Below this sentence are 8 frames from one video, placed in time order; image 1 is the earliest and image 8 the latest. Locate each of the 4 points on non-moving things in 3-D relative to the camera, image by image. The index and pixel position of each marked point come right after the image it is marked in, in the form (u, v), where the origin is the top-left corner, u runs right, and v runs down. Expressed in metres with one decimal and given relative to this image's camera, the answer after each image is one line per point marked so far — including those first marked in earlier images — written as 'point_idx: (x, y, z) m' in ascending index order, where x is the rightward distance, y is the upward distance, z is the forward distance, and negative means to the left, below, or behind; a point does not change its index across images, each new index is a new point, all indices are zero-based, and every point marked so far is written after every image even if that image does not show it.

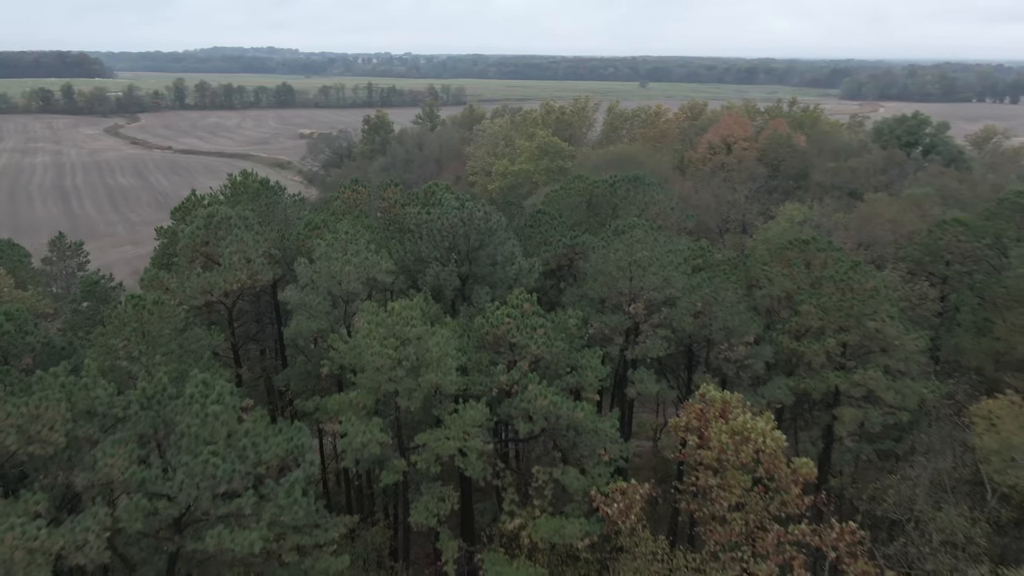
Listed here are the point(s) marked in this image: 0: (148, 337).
0: (-7.4, -1.0, +15.7) m
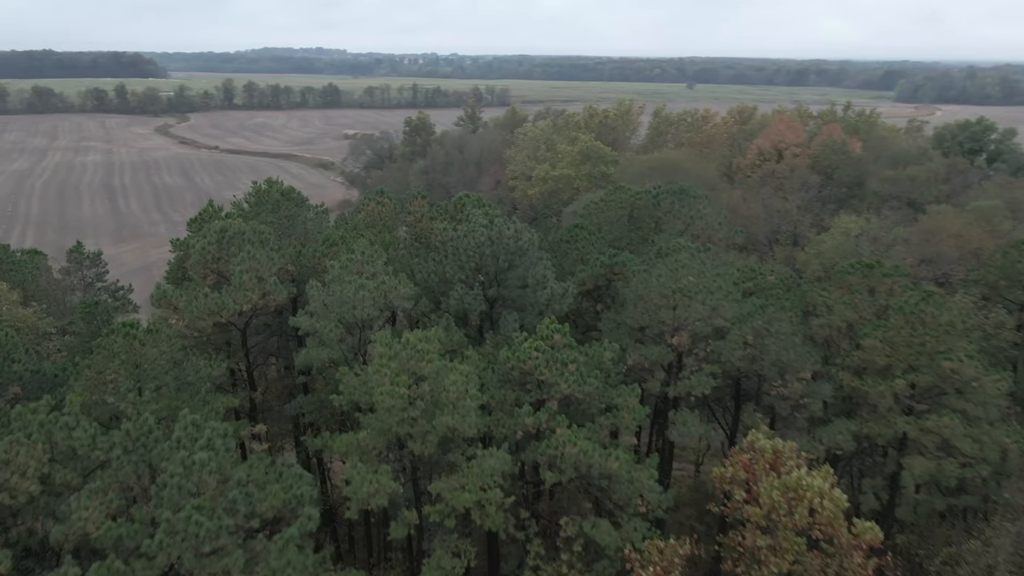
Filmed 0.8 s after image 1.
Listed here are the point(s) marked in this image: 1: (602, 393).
0: (-6.9, -1.5, +14.4) m
1: (+1.9, -2.2, +16.7) m
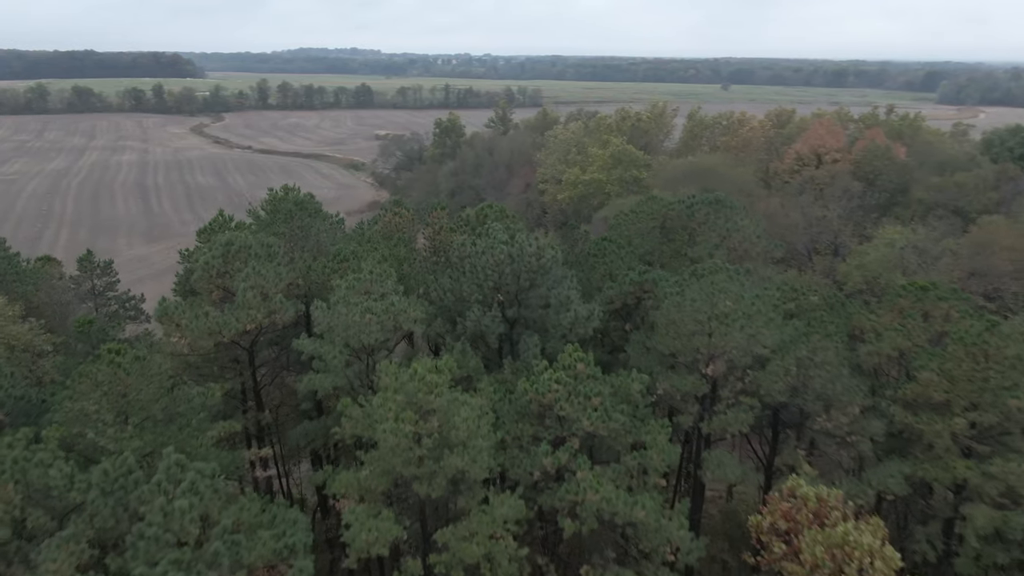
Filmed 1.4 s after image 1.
0: (-6.6, -1.9, +13.3) m
1: (+2.3, -2.8, +15.2) m
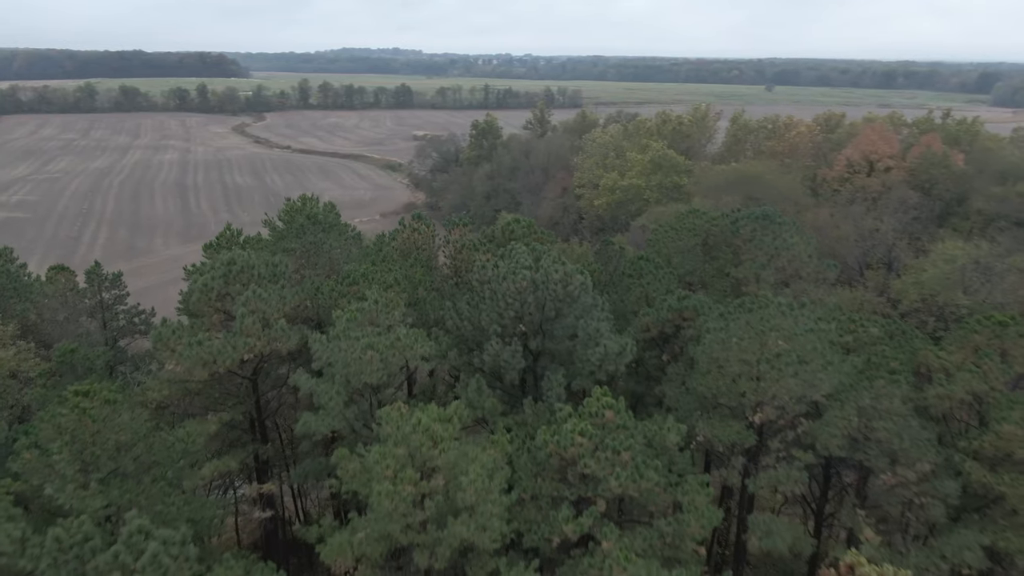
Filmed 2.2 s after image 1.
0: (-6.4, -2.4, +11.8) m
1: (+2.6, -3.4, +13.3) m
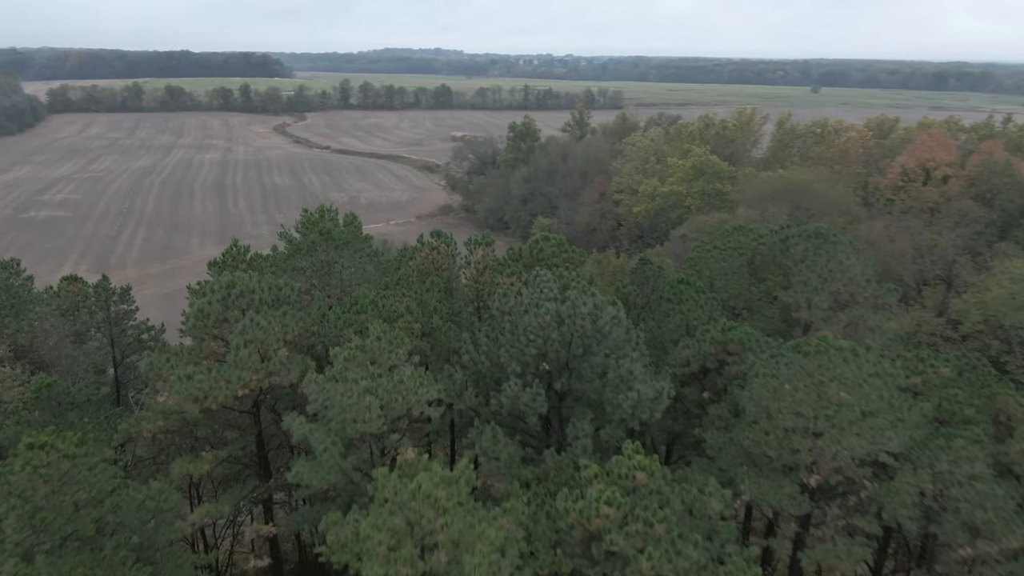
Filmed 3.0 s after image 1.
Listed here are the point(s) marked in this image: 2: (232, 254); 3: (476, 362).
0: (-6.2, -3.0, +10.4) m
1: (+2.8, -4.1, +11.4) m
2: (-6.9, +0.9, +19.3) m
3: (-0.7, -1.5, +15.5) m
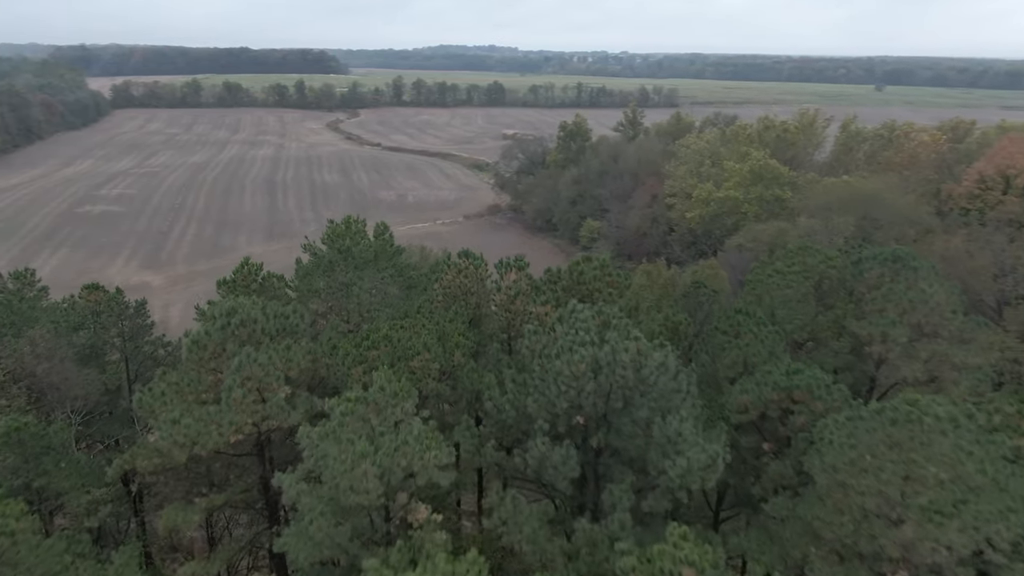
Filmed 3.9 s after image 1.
0: (-6.0, -3.5, +8.8) m
1: (+3.0, -4.8, +9.3) m
2: (-6.1, +0.4, +17.7) m
3: (-0.2, -2.1, +13.5) m
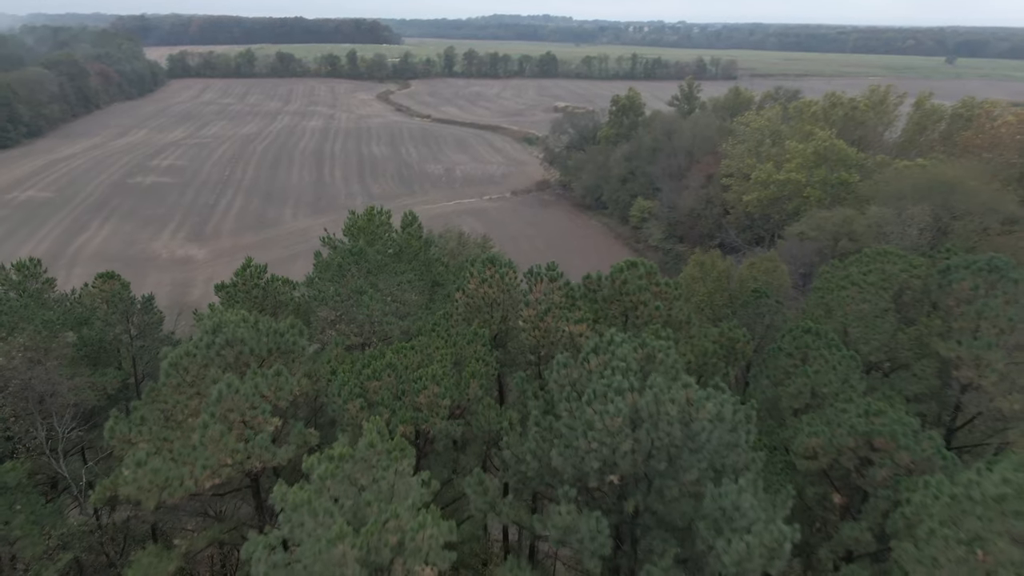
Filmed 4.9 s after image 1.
0: (-6.0, -3.9, +7.1) m
1: (+3.0, -5.4, +7.1) m
2: (-5.4, +0.3, +15.9) m
3: (+0.1, -2.5, +11.4) m
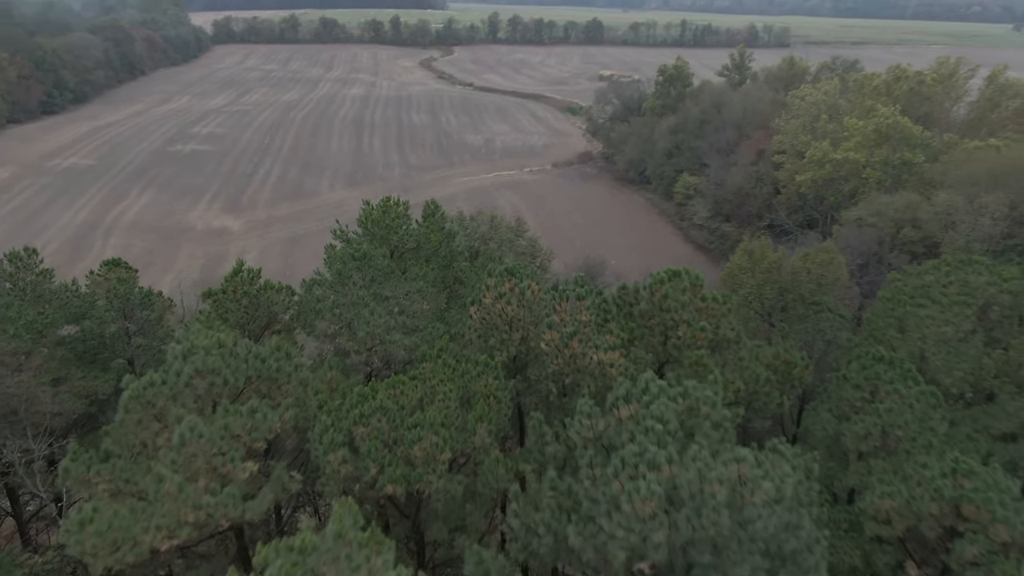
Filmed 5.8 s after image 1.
0: (-6.1, -4.4, +5.6) m
1: (+2.8, -6.1, +5.1) m
2: (-5.0, +0.1, +14.2) m
3: (+0.3, -2.9, +9.5) m
